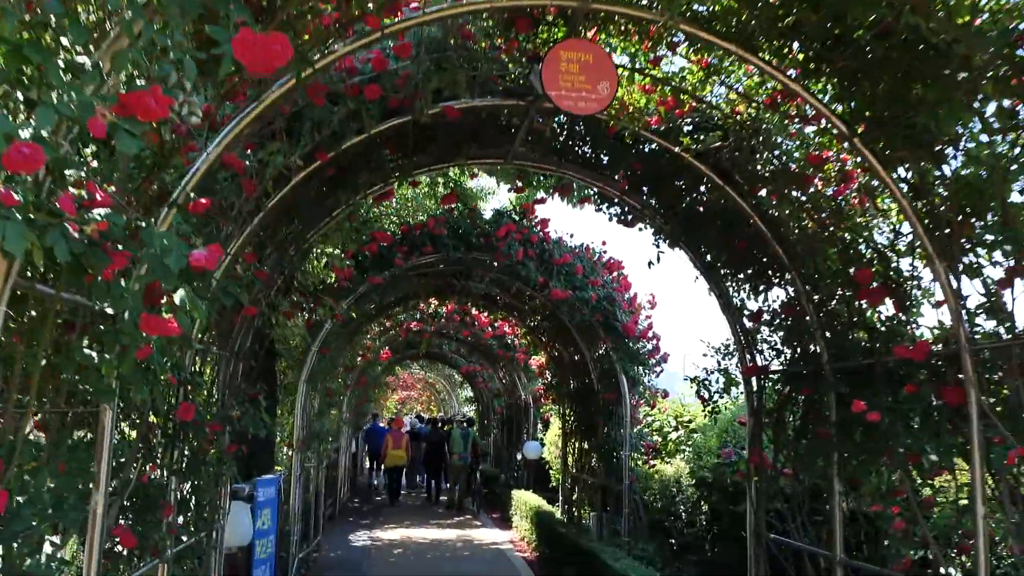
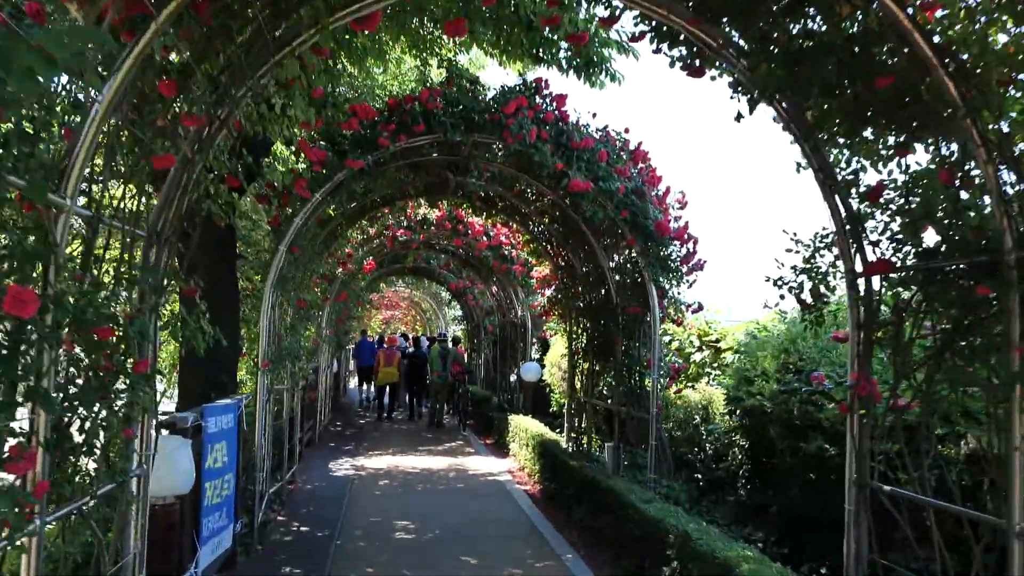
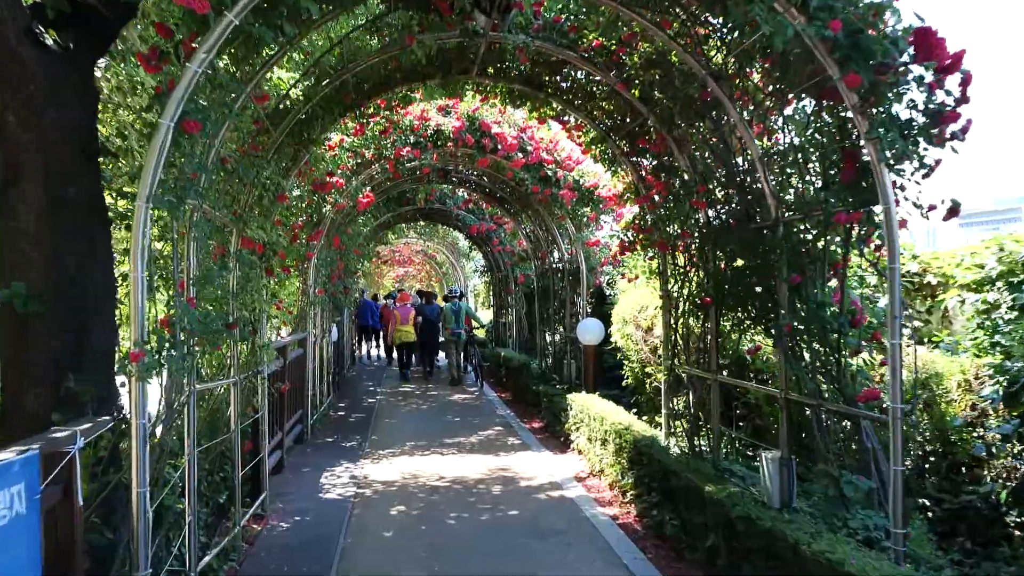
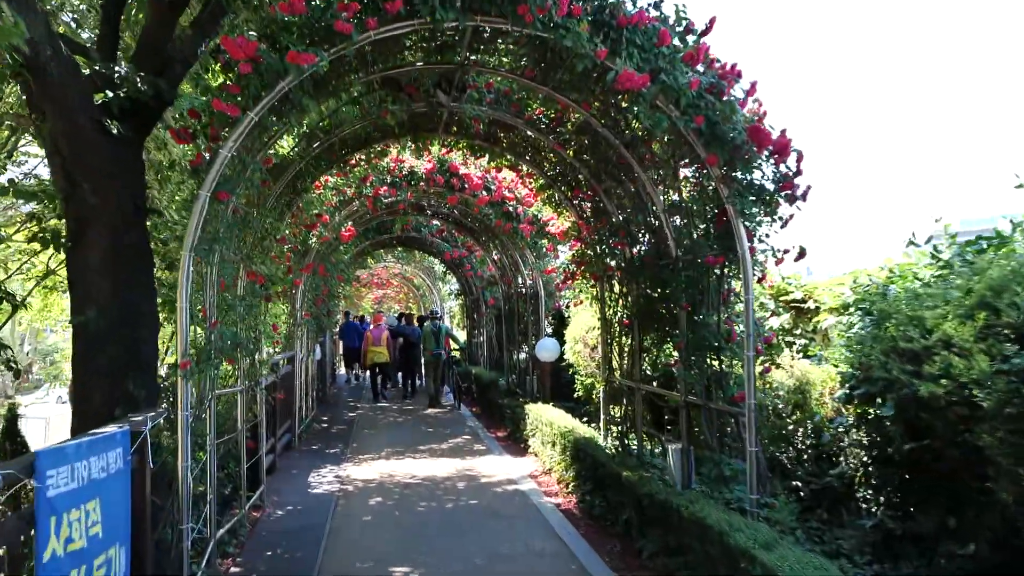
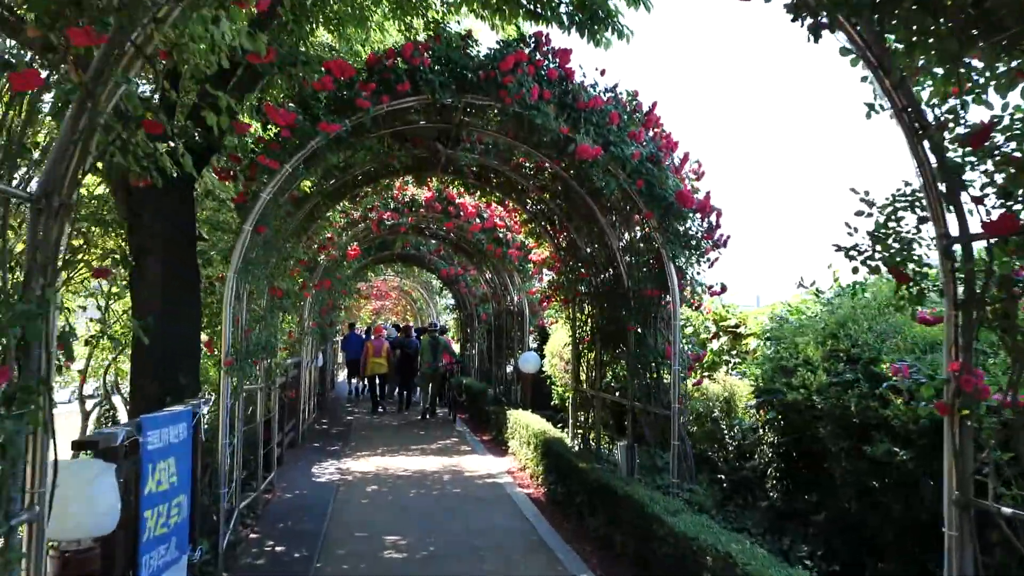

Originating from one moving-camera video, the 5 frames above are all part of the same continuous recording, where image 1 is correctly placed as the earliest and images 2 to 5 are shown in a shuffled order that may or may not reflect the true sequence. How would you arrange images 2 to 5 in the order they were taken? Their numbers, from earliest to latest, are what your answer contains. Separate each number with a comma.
2, 5, 4, 3
